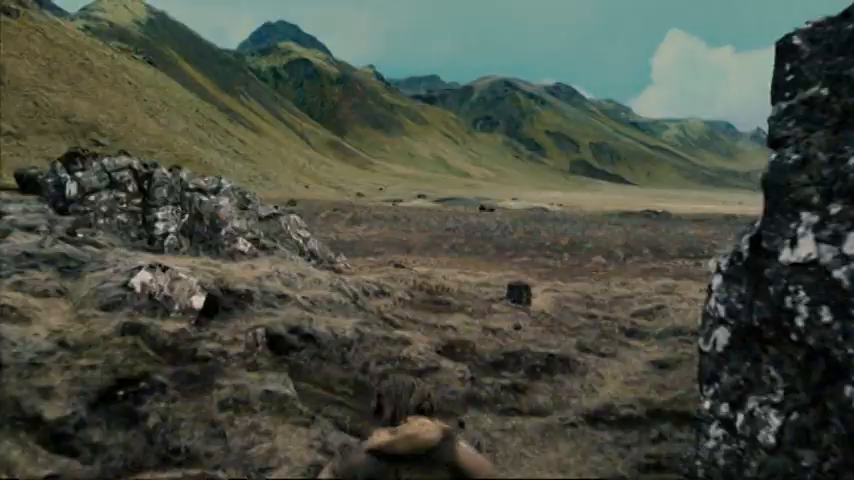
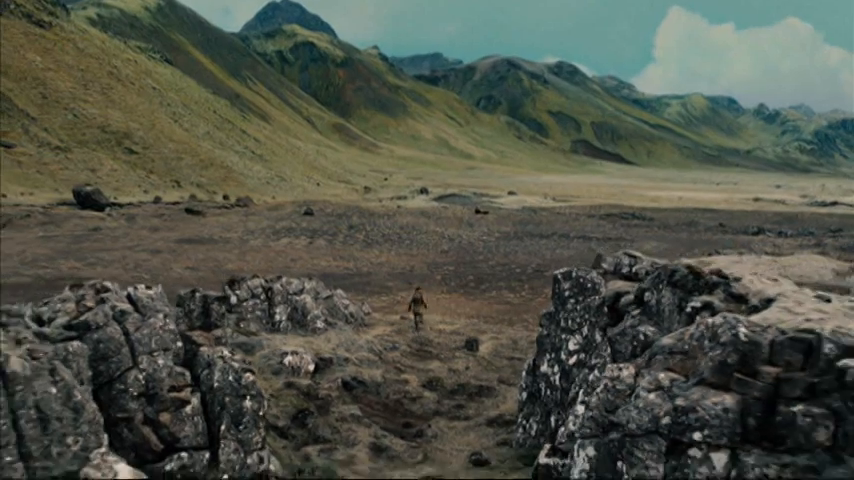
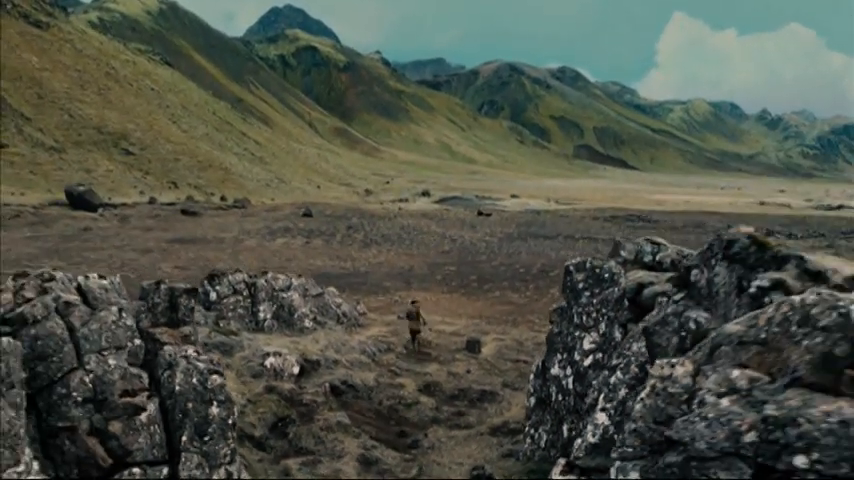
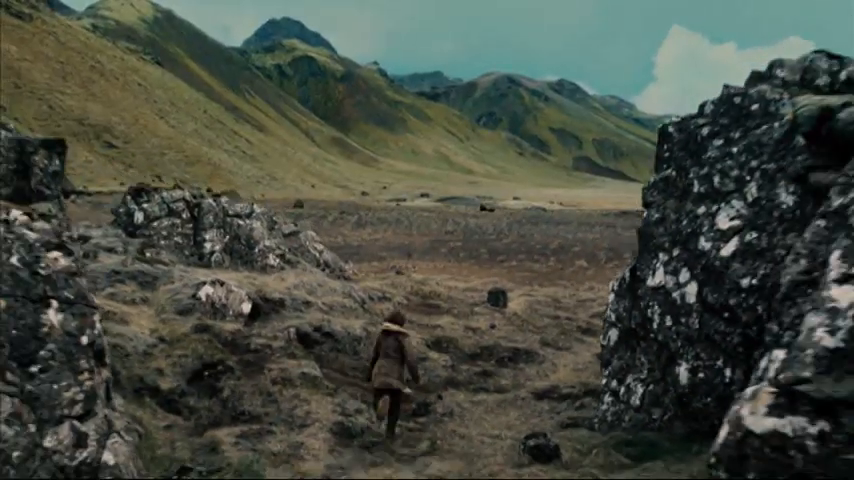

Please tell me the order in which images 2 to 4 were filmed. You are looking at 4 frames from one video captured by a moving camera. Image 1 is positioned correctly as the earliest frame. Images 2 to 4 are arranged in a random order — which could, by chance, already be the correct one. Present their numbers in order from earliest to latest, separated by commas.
4, 3, 2
